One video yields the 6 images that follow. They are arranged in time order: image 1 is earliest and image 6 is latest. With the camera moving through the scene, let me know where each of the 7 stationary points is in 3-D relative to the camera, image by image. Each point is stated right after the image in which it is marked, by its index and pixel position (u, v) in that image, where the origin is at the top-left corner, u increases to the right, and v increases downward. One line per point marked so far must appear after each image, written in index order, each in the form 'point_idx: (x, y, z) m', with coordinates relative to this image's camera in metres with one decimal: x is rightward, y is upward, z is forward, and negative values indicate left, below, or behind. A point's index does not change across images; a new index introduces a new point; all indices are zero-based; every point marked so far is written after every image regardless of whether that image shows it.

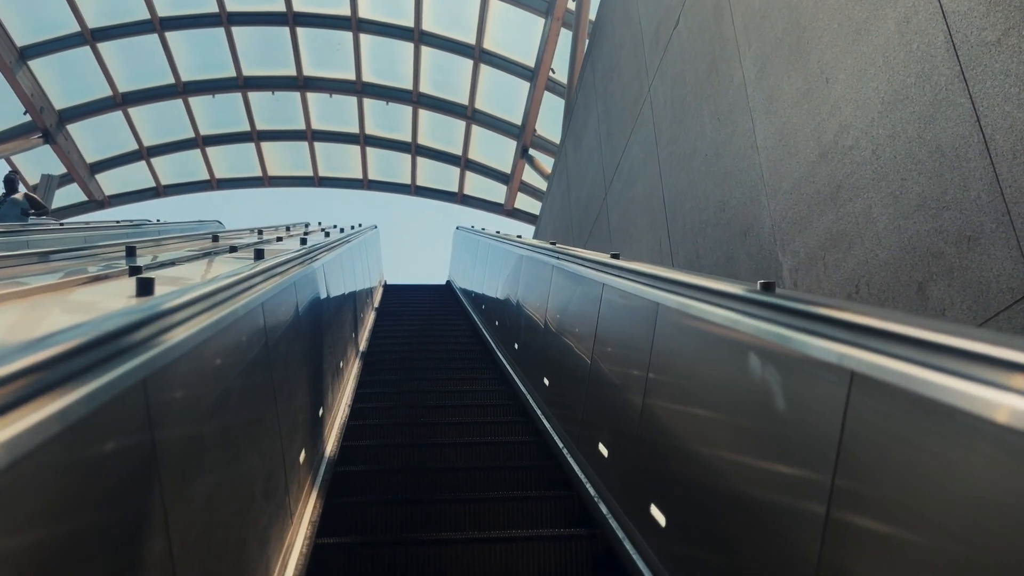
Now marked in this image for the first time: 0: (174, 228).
0: (-5.2, +0.9, +10.4) m
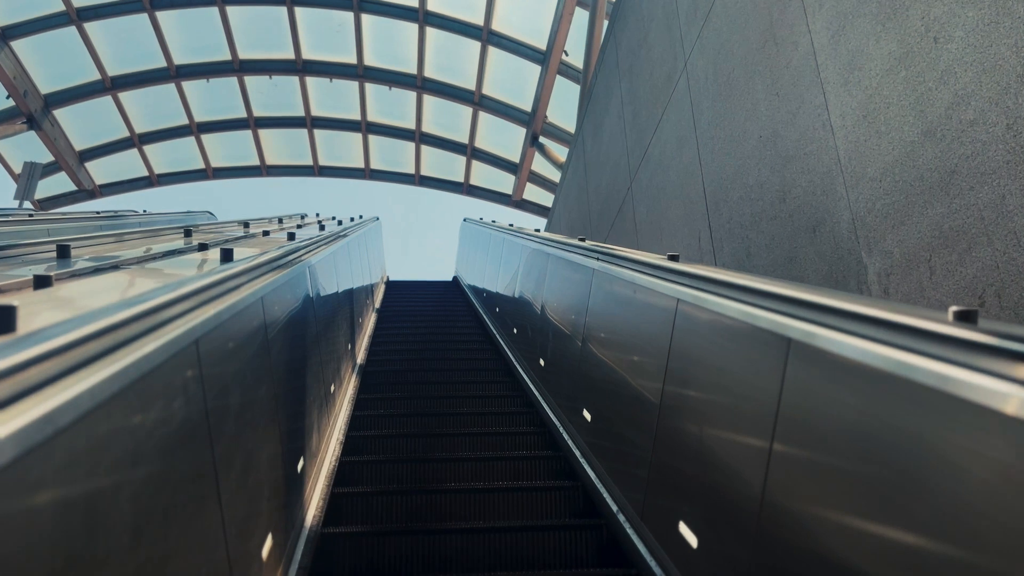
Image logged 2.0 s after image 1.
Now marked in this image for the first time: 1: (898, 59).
0: (-5.0, +1.0, +9.6) m
1: (+1.9, +1.1, +3.4) m
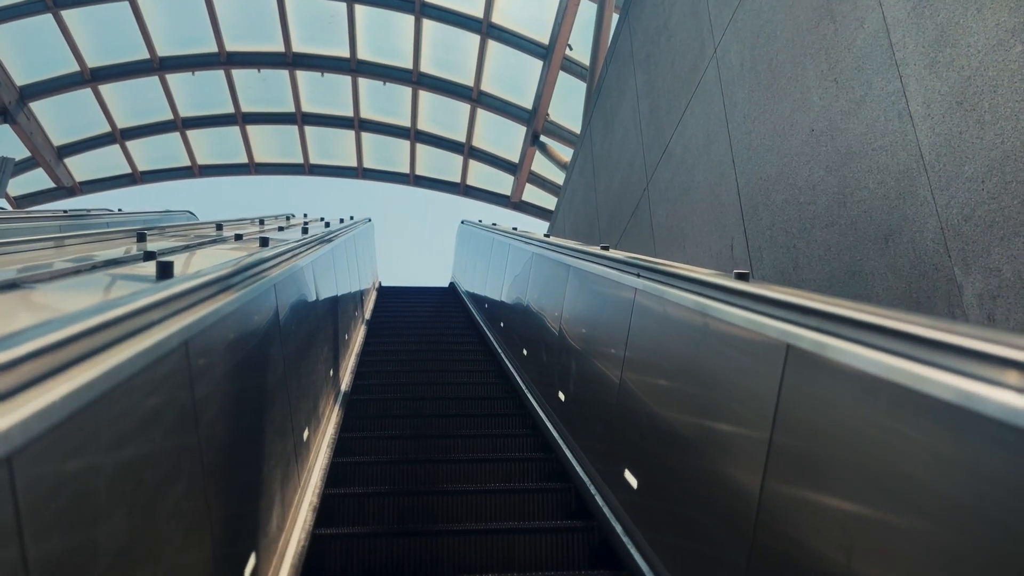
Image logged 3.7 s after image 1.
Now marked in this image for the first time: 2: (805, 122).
0: (-5.0, +0.9, +8.9) m
1: (+2.0, +1.0, +2.7) m
2: (+1.8, +1.0, +4.1) m
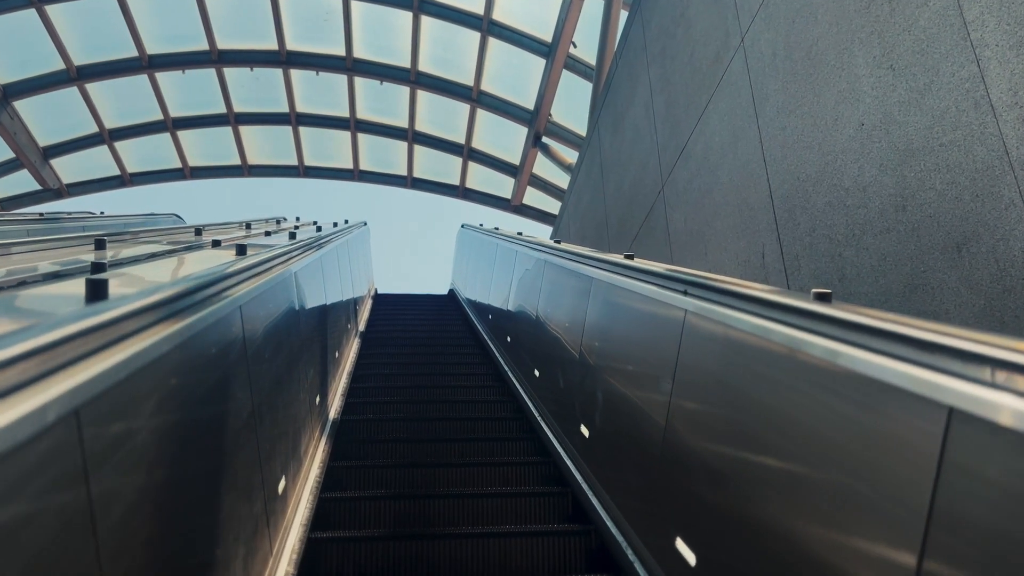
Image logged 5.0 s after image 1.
0: (-4.9, +0.8, +8.4) m
1: (+2.1, +1.0, +2.3) m
2: (+1.8, +0.9, +3.6) m
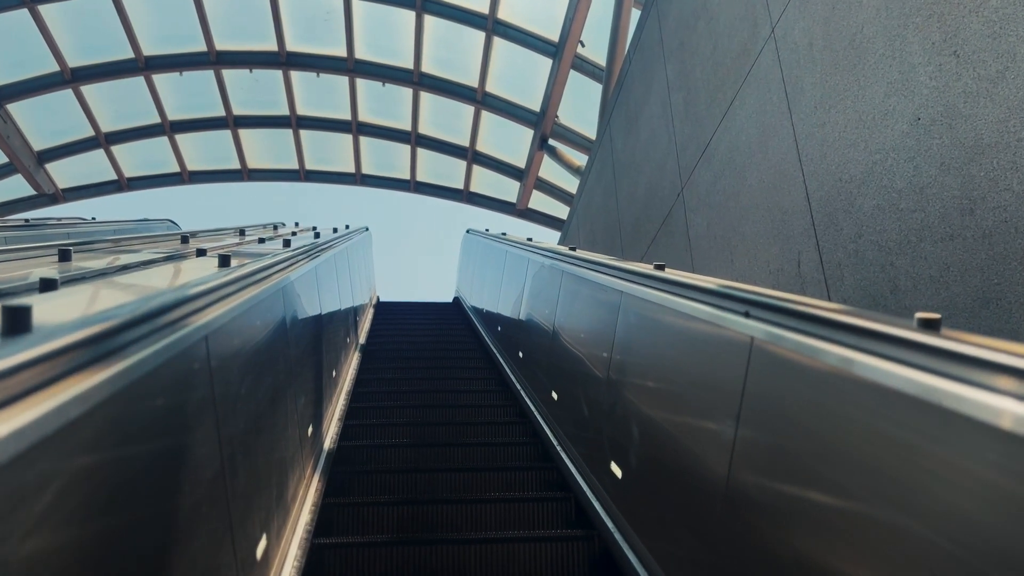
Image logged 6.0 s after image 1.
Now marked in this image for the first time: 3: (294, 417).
0: (-4.8, +0.7, +8.1) m
1: (+2.1, +0.9, +1.9) m
2: (+1.9, +0.9, +3.3) m
3: (-1.1, -0.7, +3.6) m
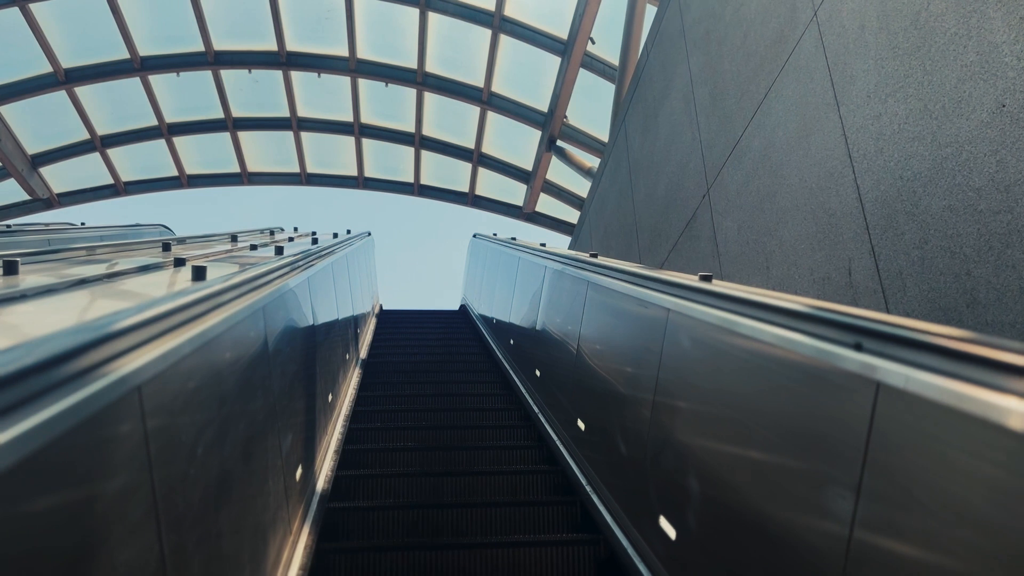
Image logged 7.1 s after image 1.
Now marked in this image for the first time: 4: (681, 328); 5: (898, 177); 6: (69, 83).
0: (-4.7, +0.6, +7.7) m
1: (+2.2, +0.9, +1.5) m
2: (+2.0, +0.8, +2.8) m
3: (-1.0, -0.7, +3.1) m
4: (+0.8, -0.2, +3.0) m
5: (+1.9, +0.5, +3.3) m
6: (-9.0, +4.2, +14.0) m
